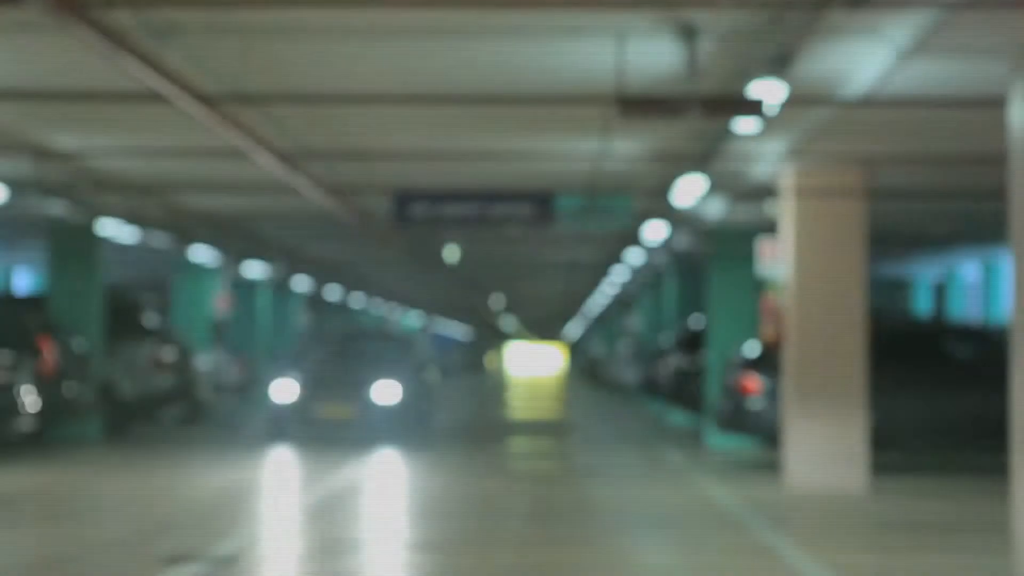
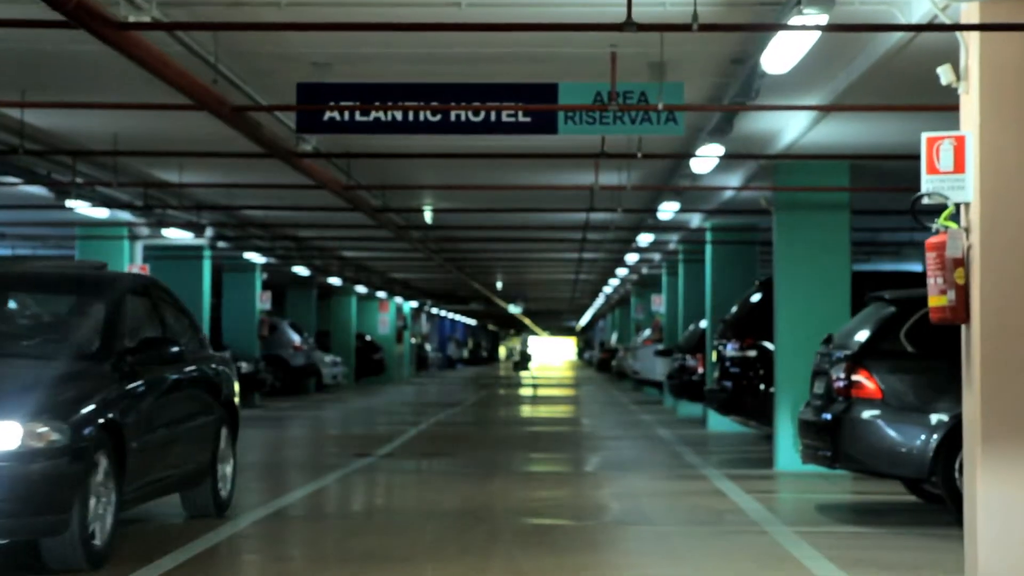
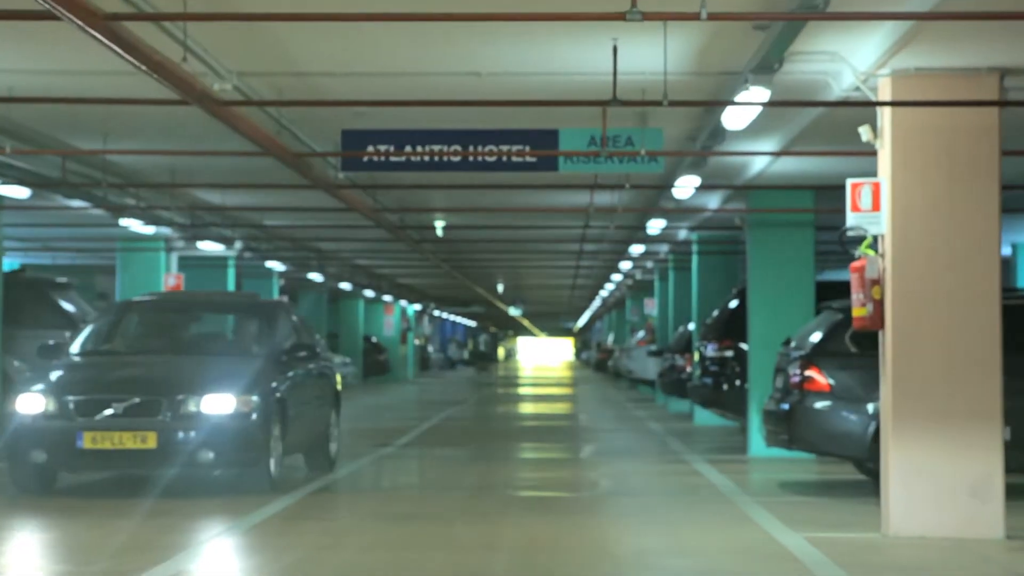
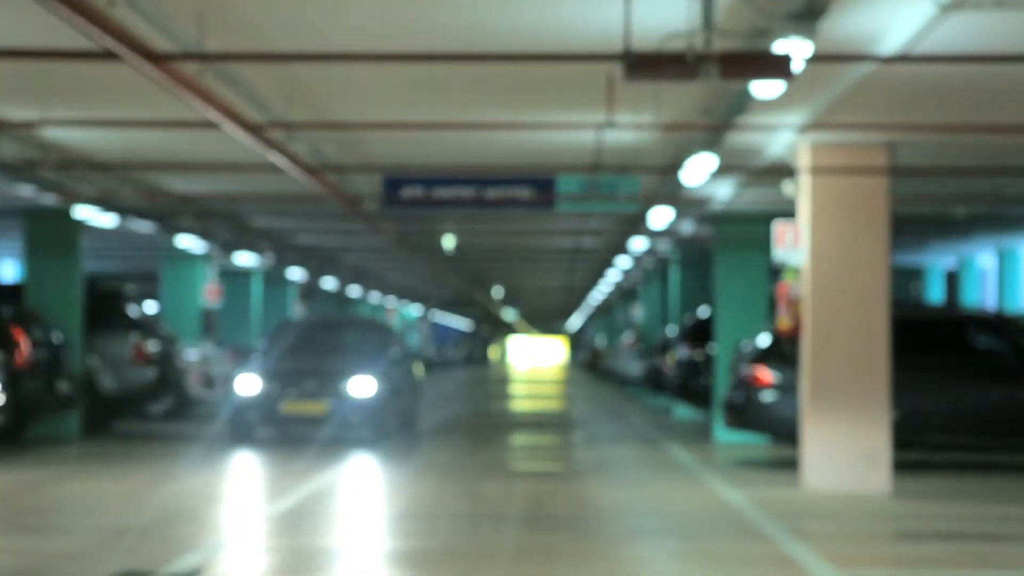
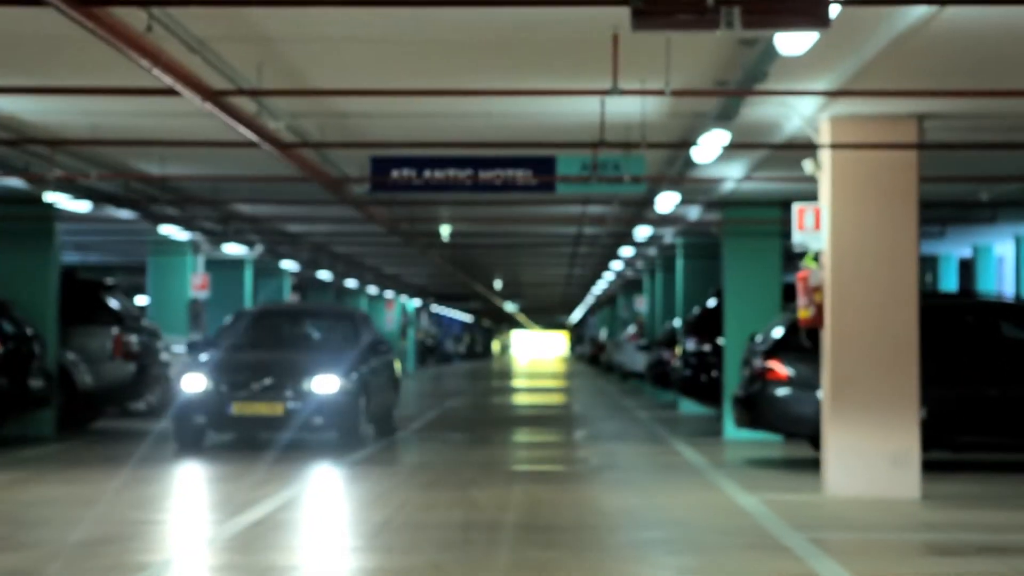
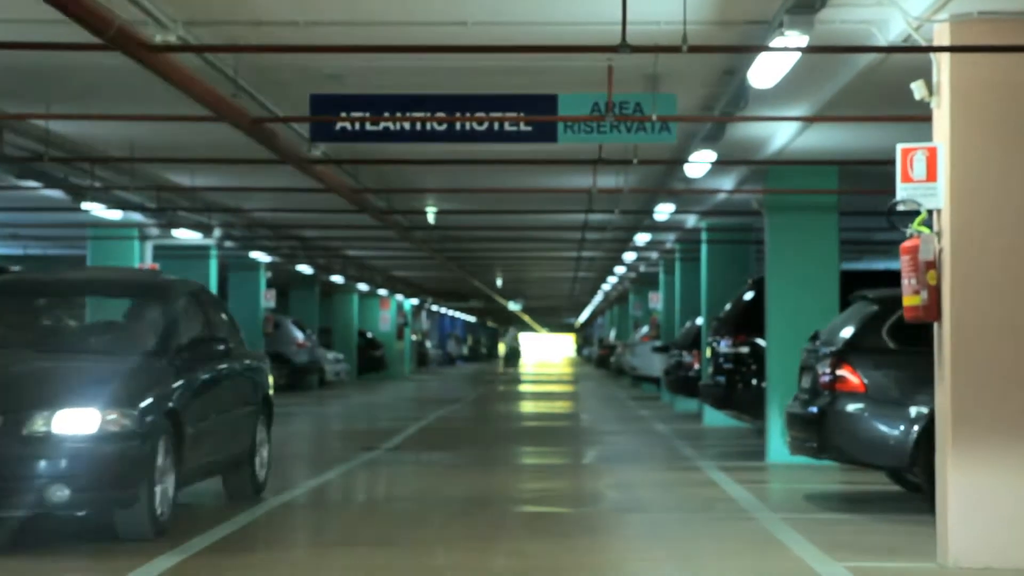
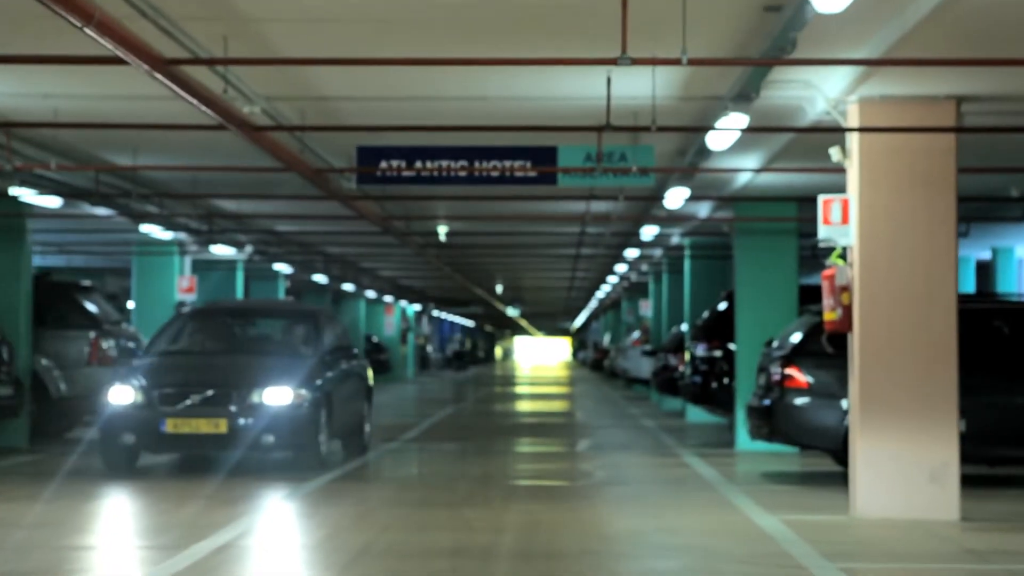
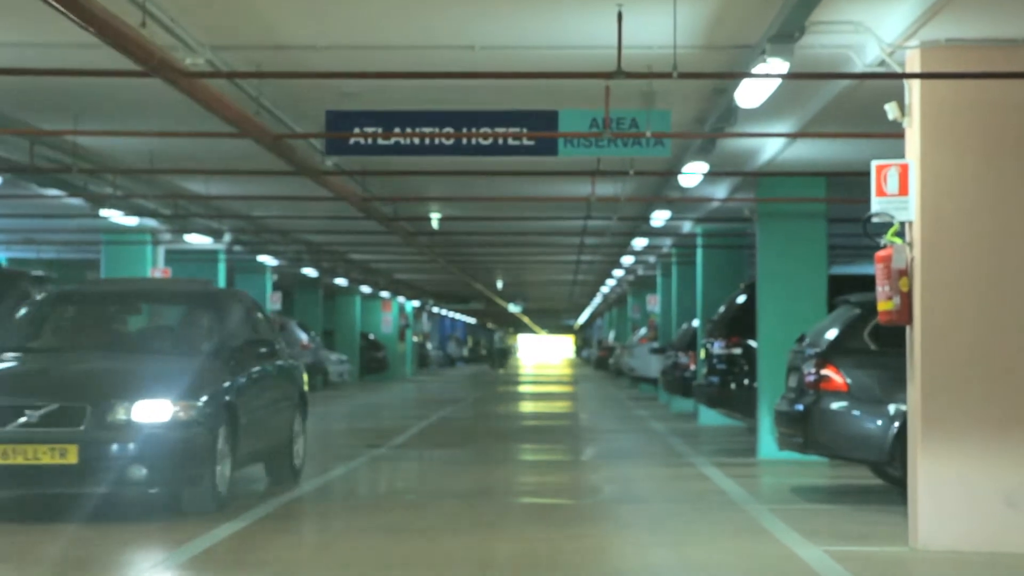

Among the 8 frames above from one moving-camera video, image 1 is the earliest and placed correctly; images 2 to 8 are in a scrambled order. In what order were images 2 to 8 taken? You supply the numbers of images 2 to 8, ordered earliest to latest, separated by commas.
4, 5, 7, 3, 8, 6, 2
